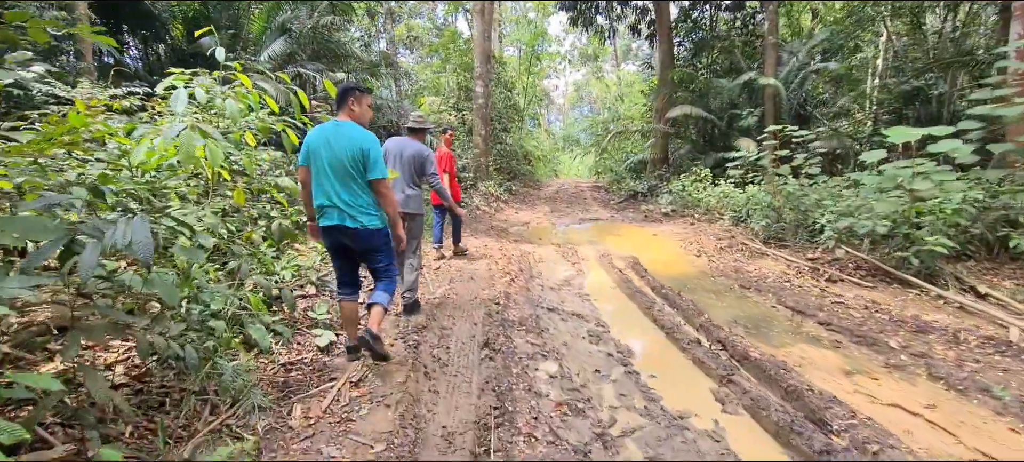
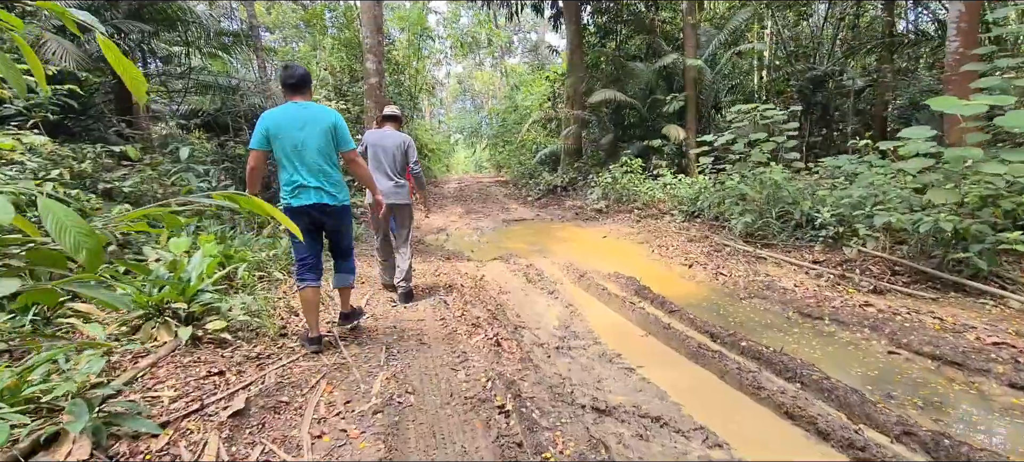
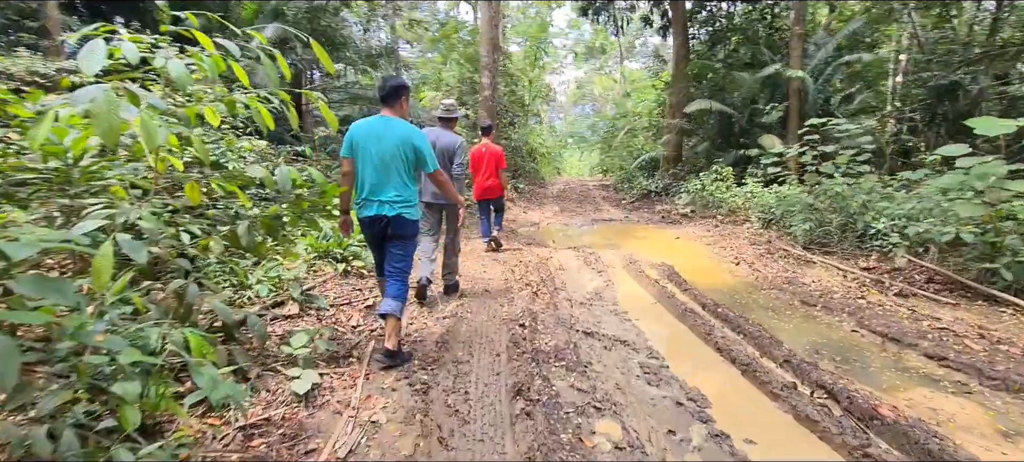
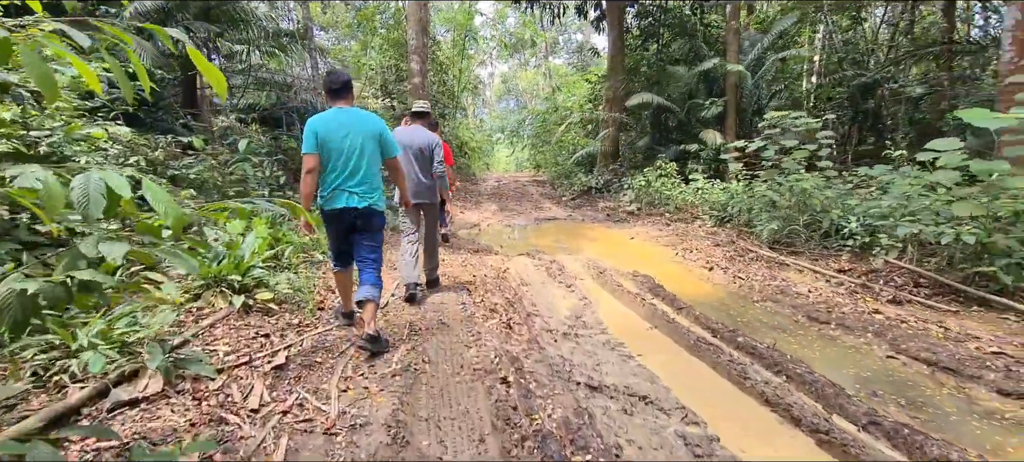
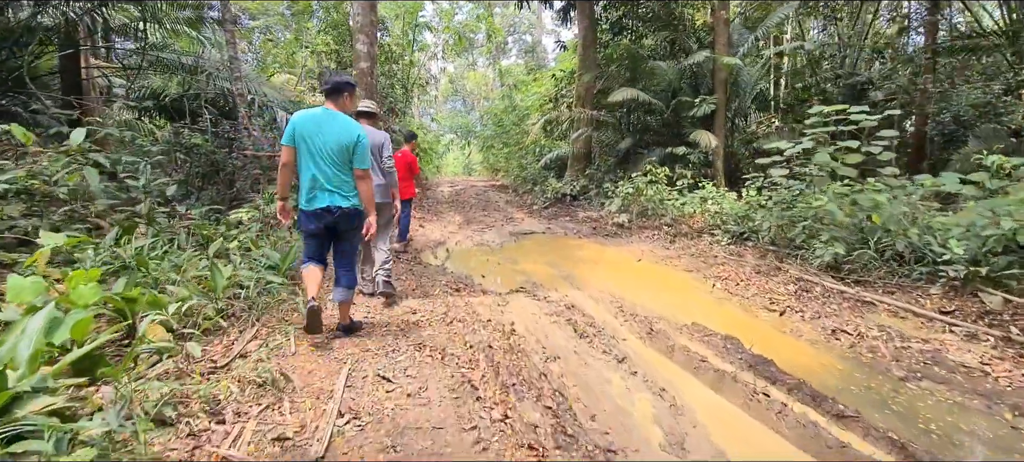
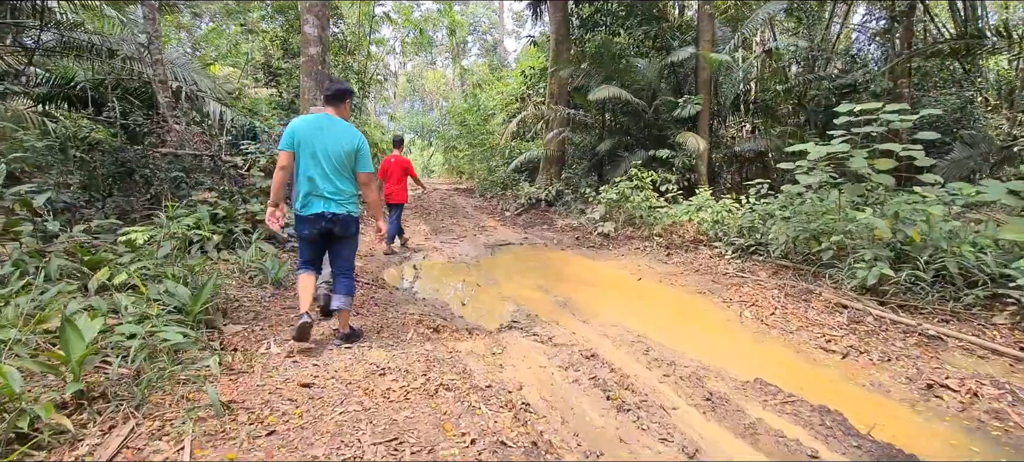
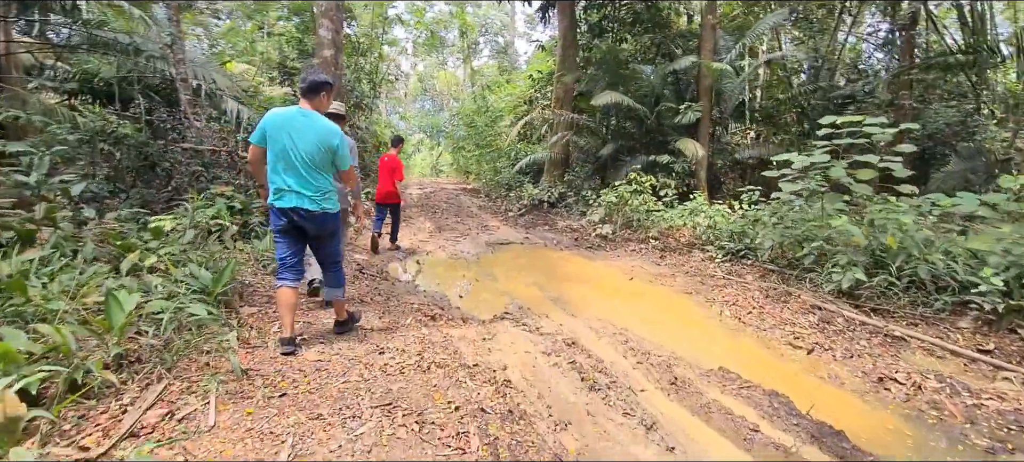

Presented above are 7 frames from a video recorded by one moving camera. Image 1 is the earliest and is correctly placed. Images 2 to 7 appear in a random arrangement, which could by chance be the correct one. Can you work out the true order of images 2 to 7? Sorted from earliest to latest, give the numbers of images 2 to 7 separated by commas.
3, 4, 2, 5, 7, 6
